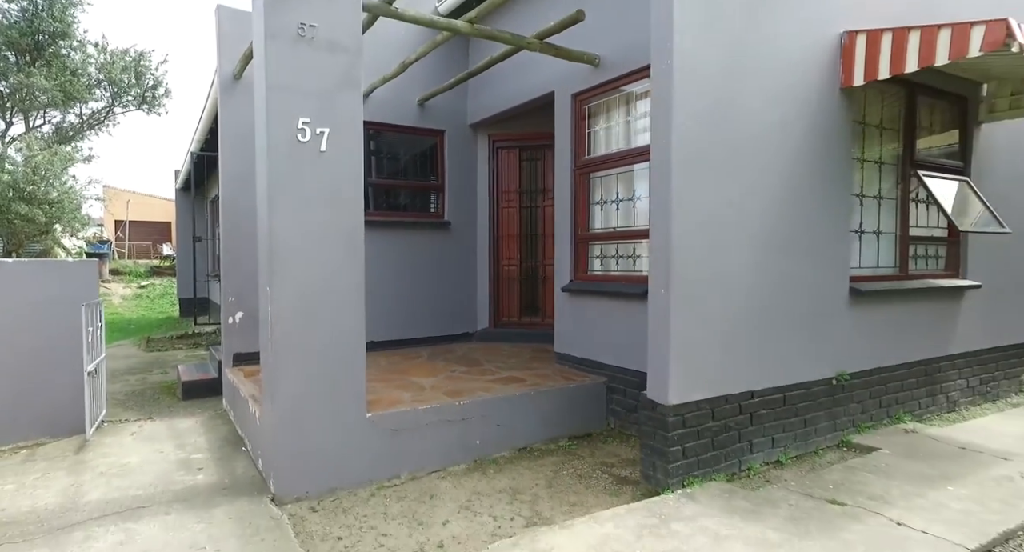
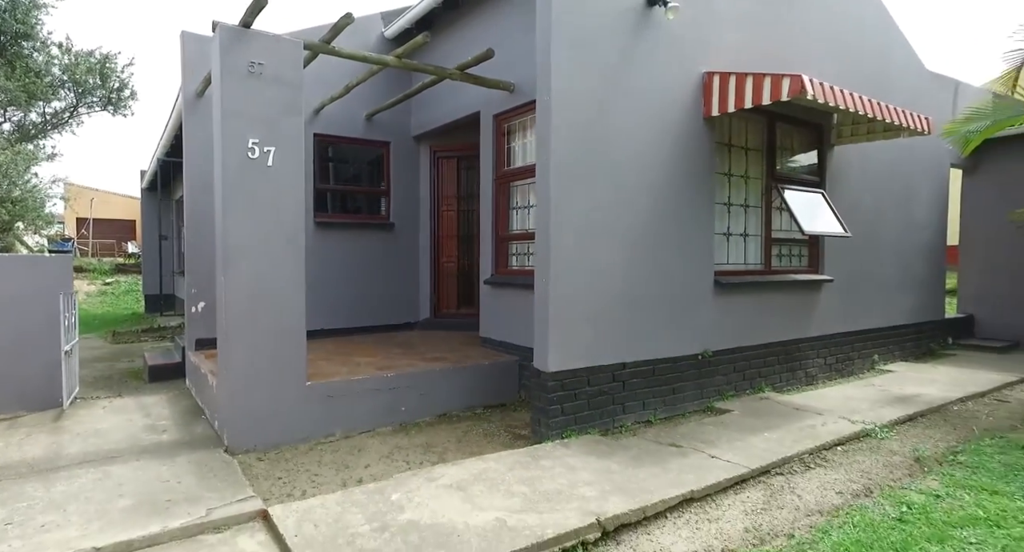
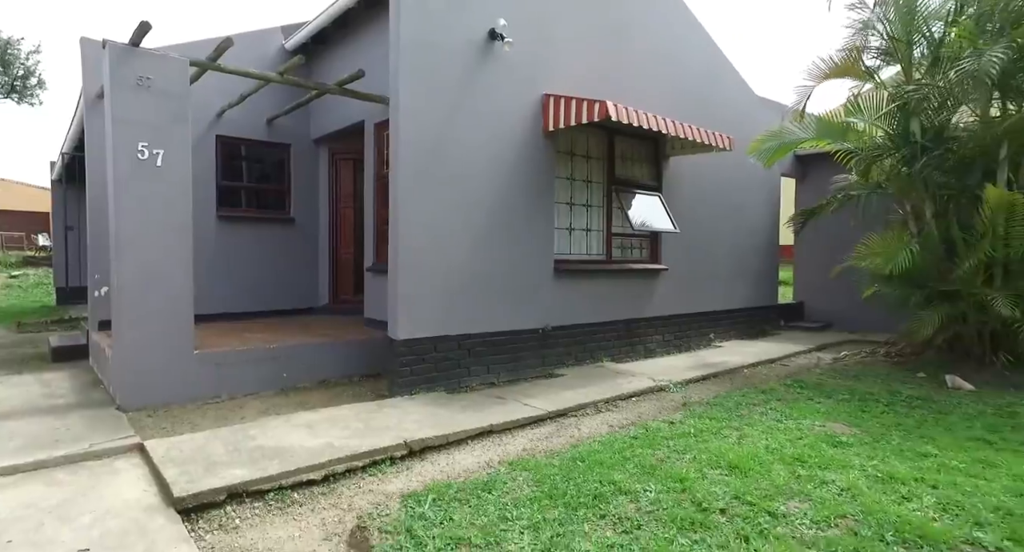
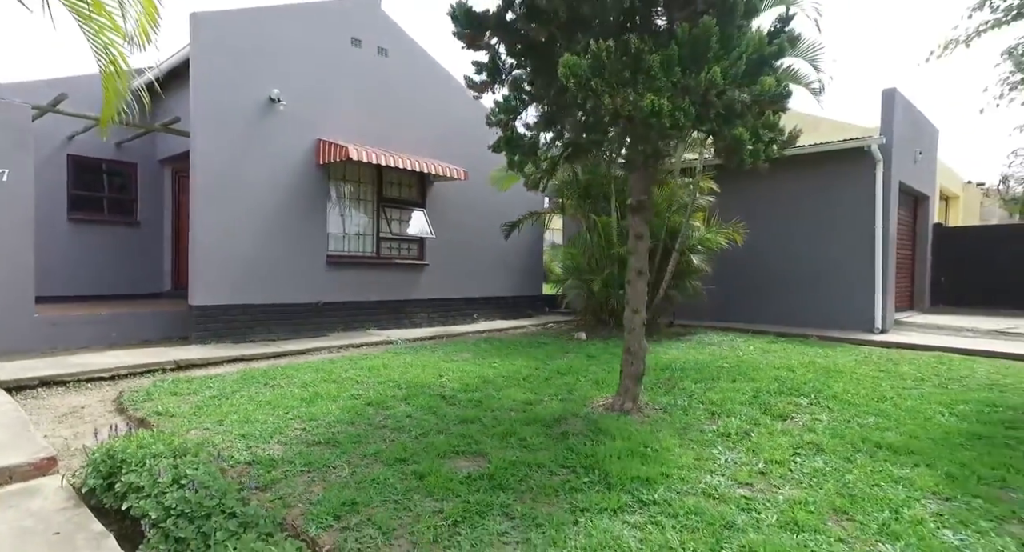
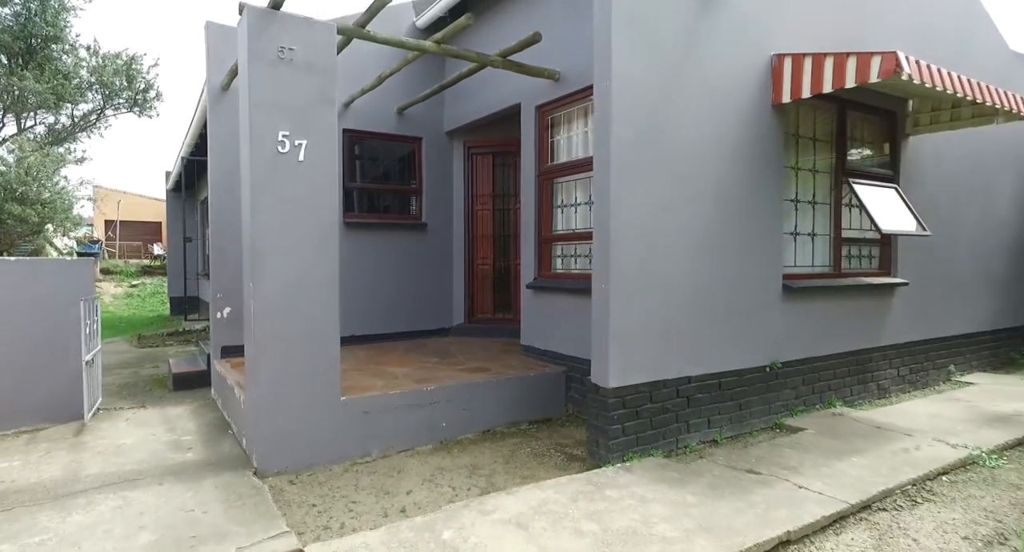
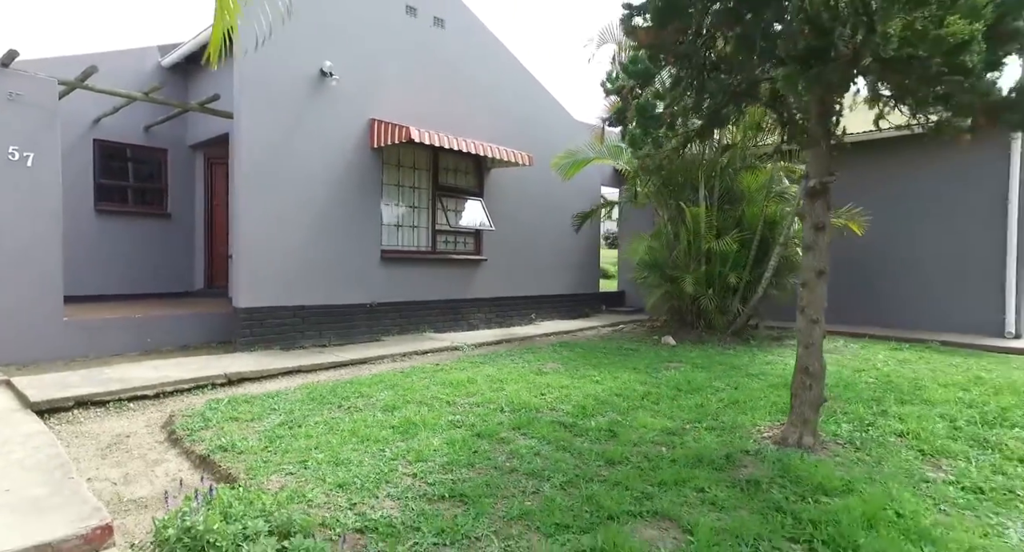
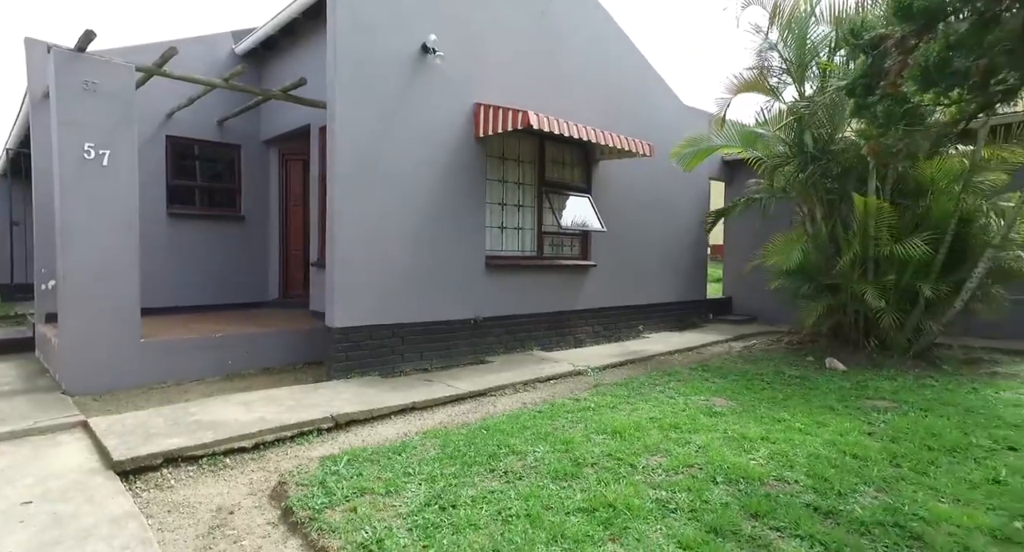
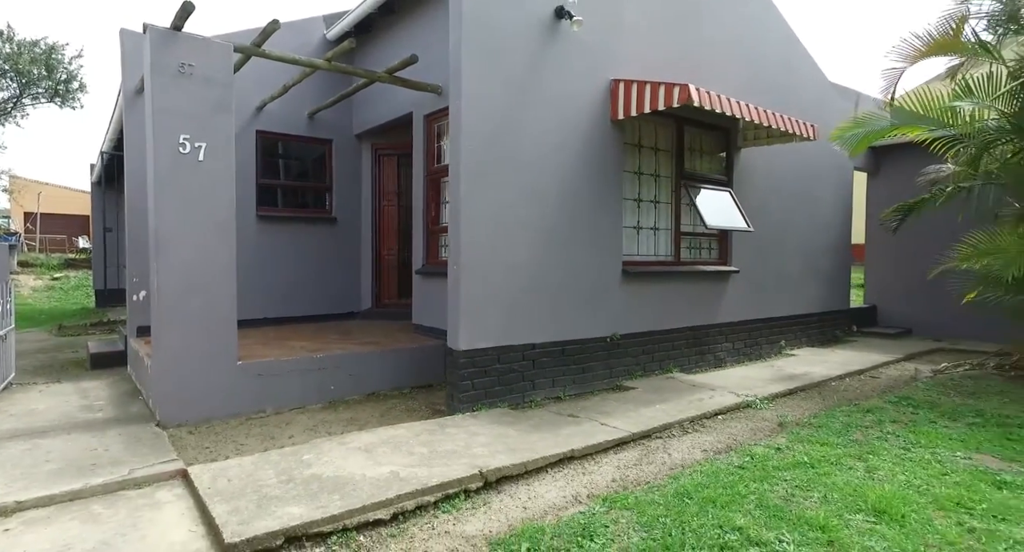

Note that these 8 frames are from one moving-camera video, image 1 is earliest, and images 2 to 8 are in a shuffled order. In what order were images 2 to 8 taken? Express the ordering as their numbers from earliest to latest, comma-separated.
5, 2, 8, 3, 7, 6, 4
